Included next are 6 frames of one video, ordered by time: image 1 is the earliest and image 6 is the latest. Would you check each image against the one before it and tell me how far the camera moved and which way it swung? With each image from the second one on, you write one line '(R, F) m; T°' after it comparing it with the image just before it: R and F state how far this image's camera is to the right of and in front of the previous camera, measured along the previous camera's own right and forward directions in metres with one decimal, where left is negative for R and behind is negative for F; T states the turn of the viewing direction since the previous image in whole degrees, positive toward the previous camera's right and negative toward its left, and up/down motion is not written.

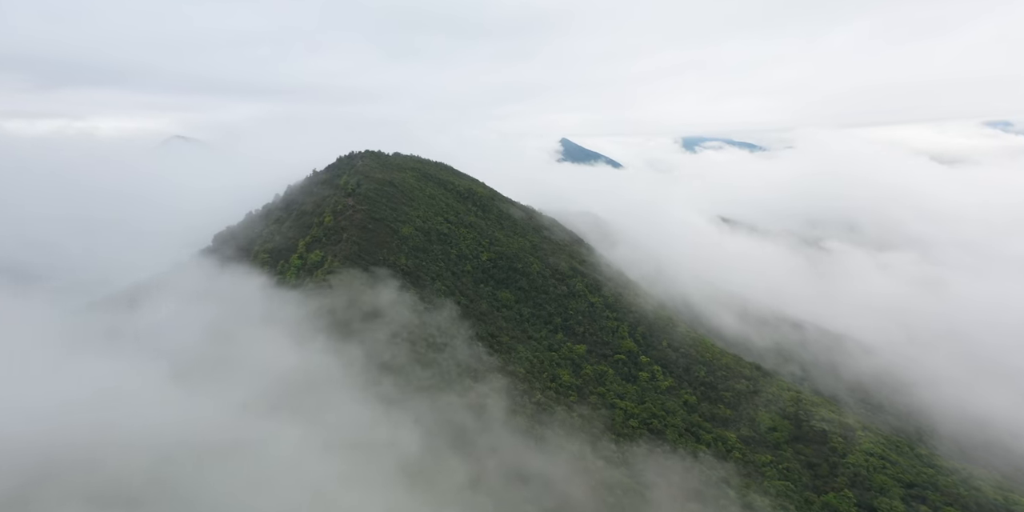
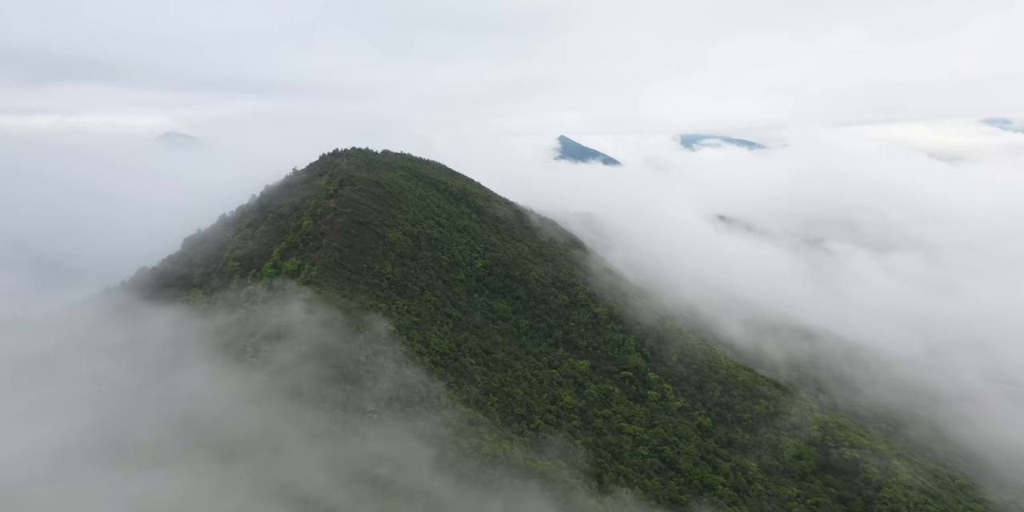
(+0.2, +5.7) m; 0°
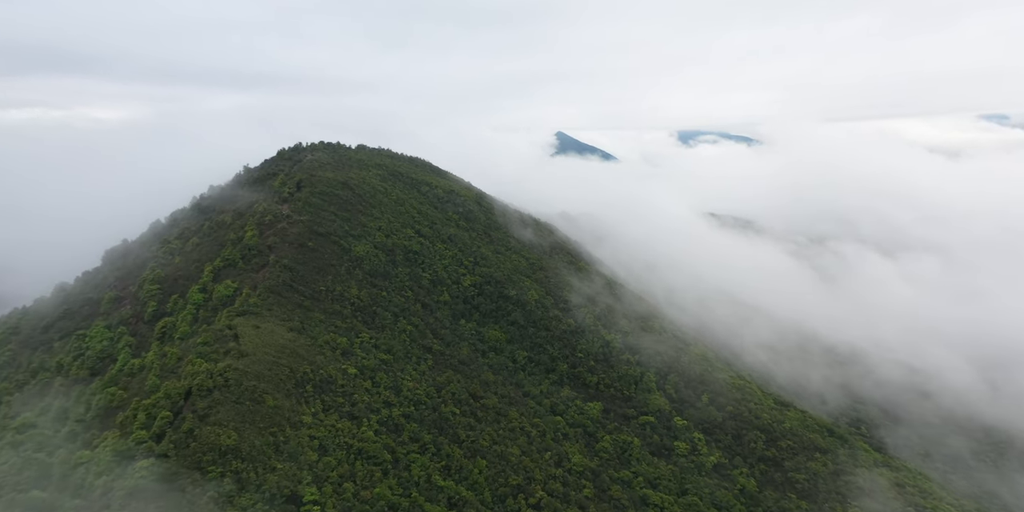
(+0.2, +11.3) m; 0°
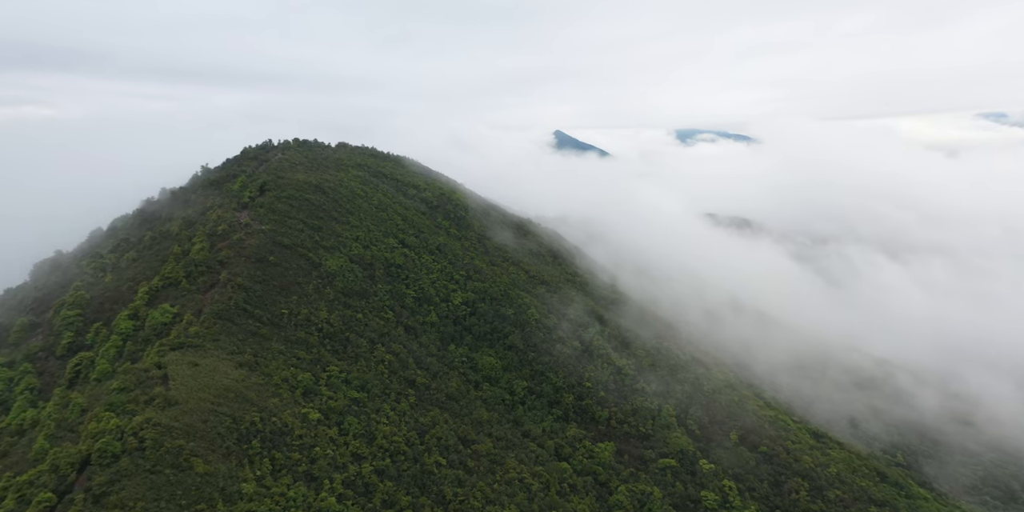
(+0.1, +7.3) m; 0°
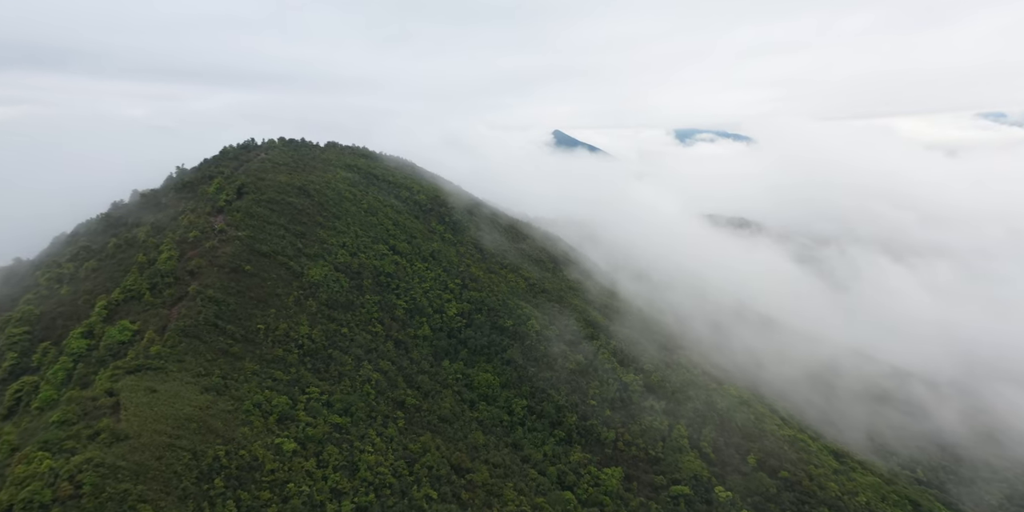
(+0.1, +3.5) m; 0°
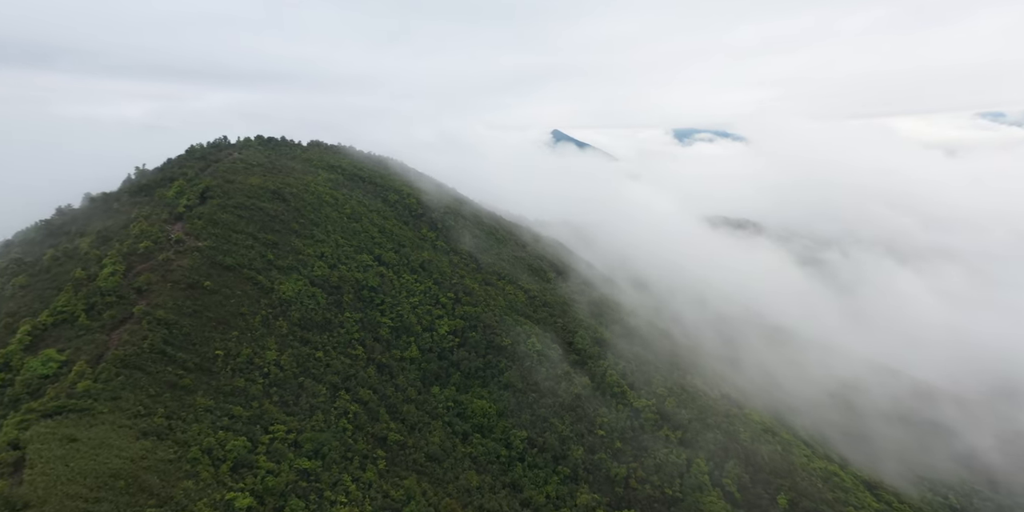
(+0.1, +4.9) m; 0°
